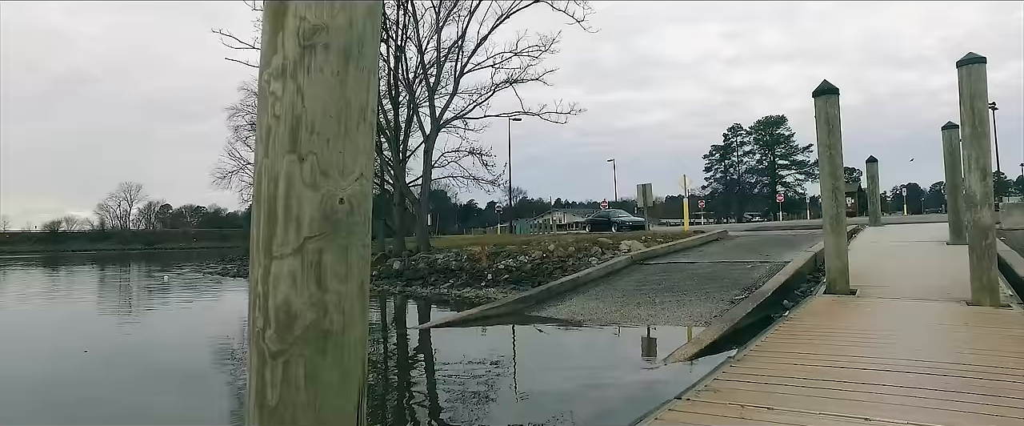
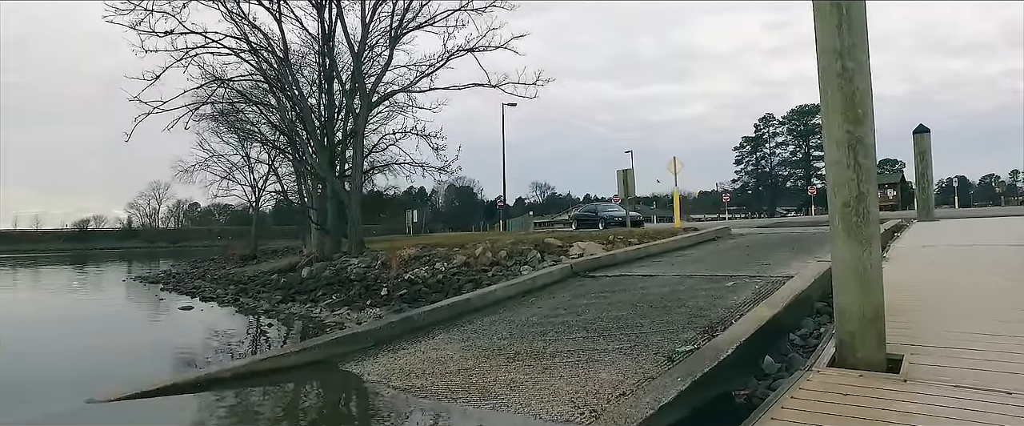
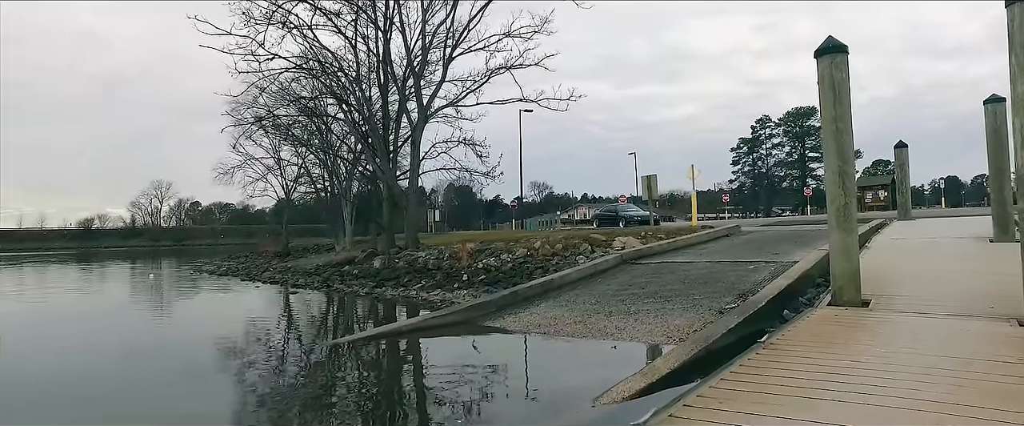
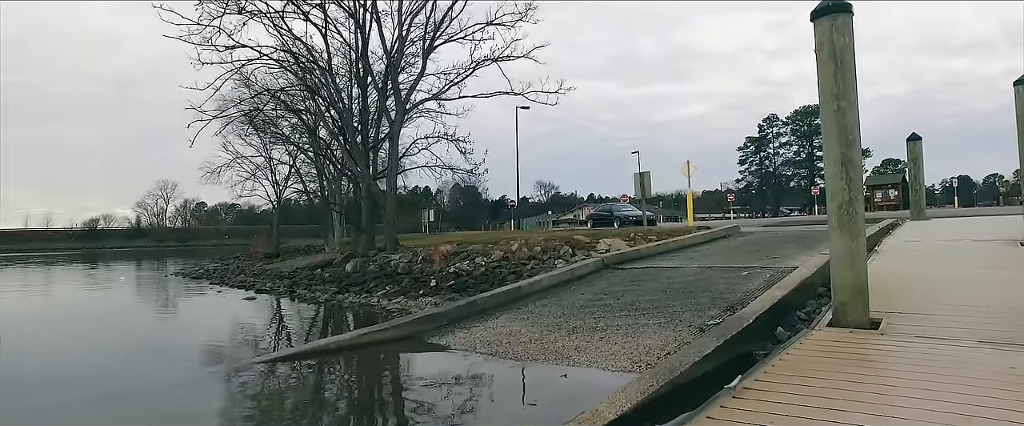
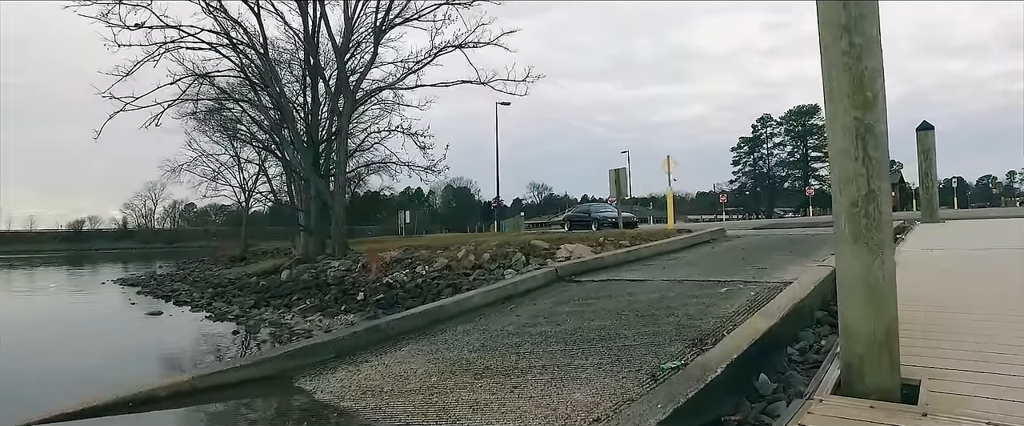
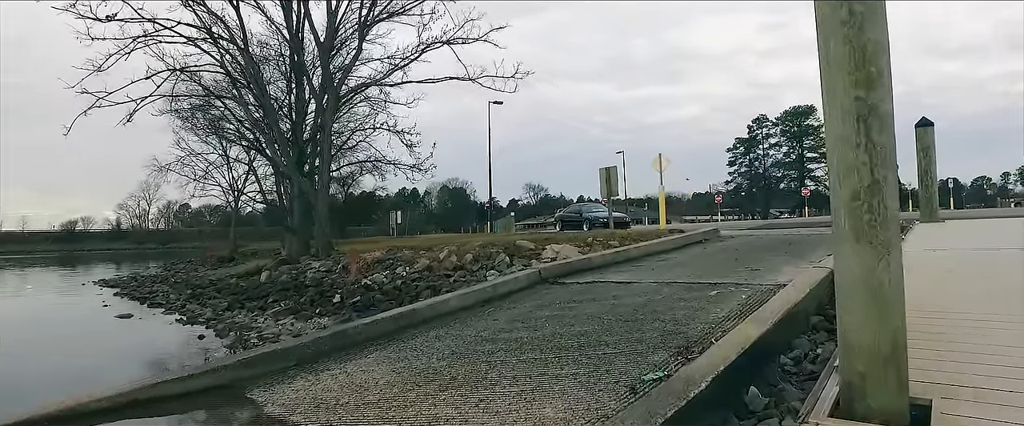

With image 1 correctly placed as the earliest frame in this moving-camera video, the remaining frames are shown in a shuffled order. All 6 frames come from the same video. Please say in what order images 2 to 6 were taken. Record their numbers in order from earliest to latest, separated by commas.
3, 4, 2, 5, 6
